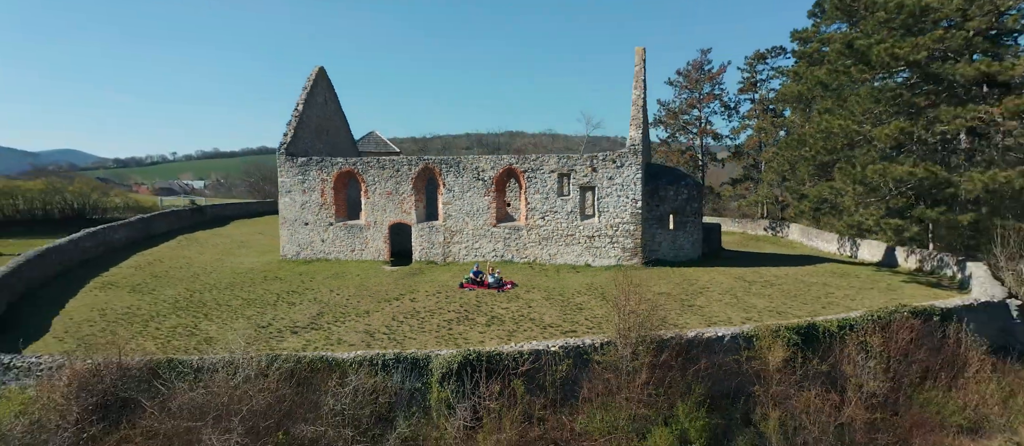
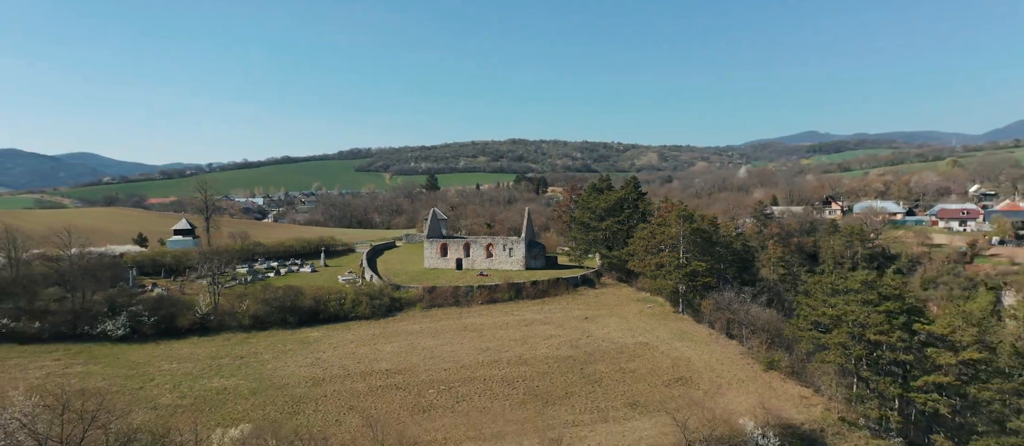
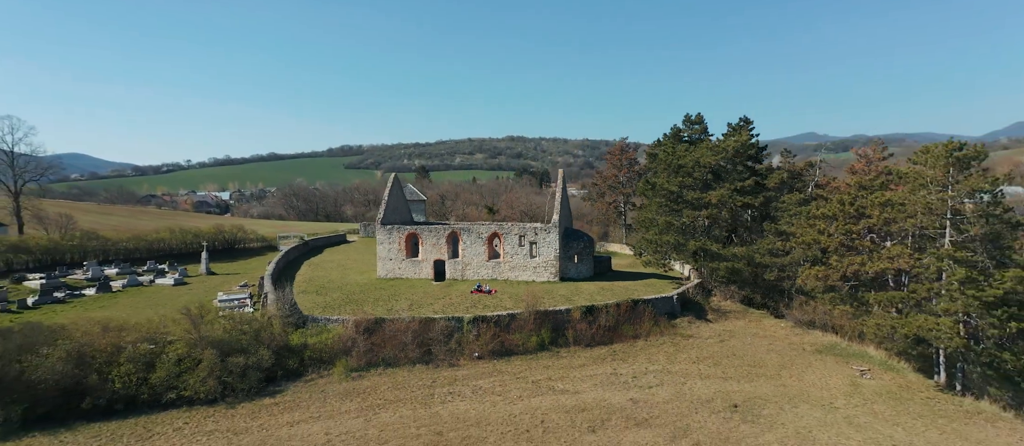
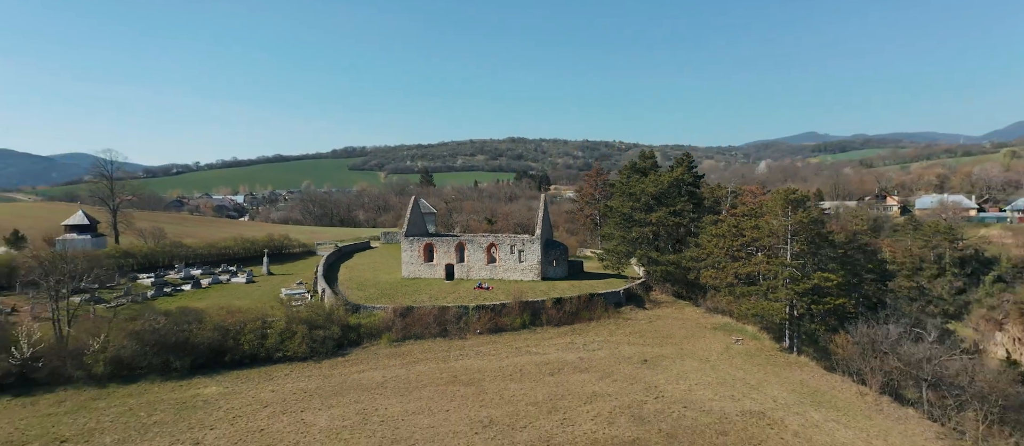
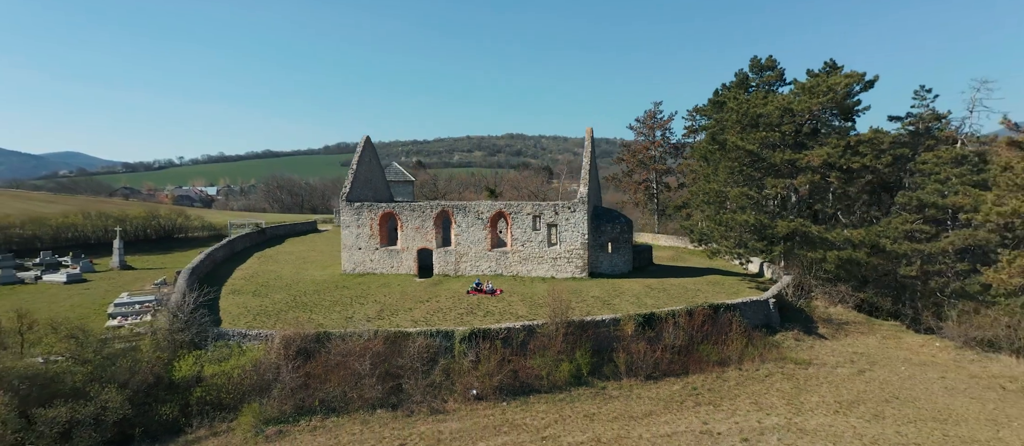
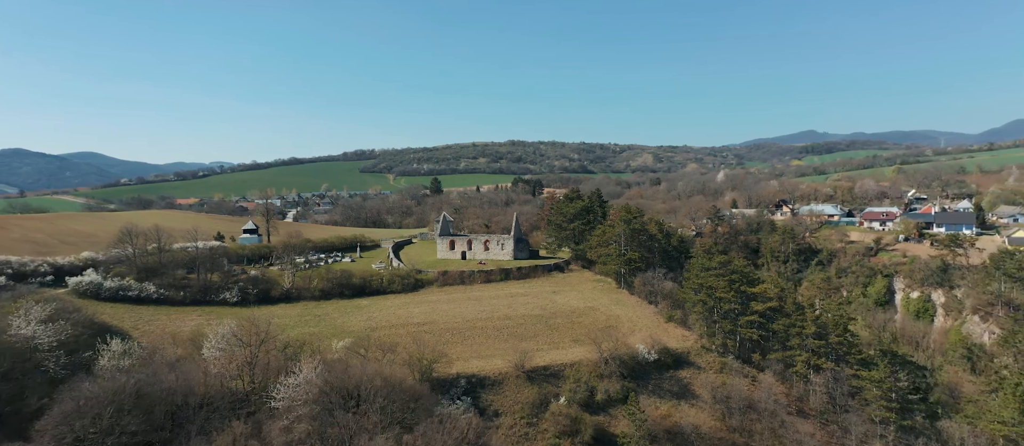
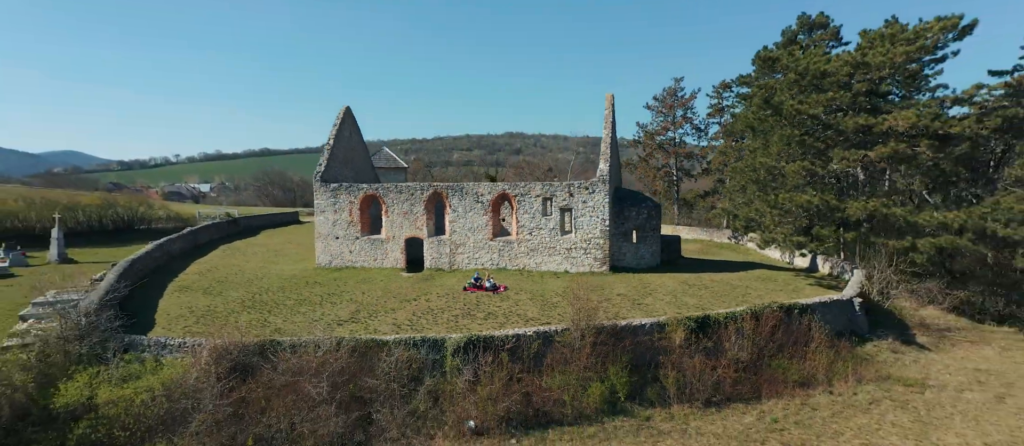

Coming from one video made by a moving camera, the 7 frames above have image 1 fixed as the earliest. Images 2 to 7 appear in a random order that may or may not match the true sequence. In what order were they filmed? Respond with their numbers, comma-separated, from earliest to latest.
7, 5, 3, 4, 2, 6
